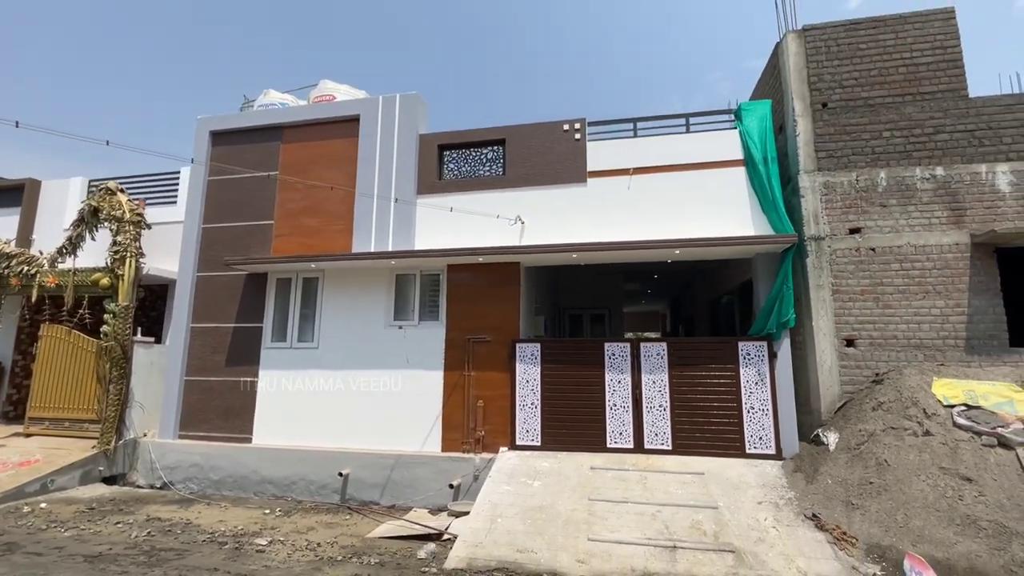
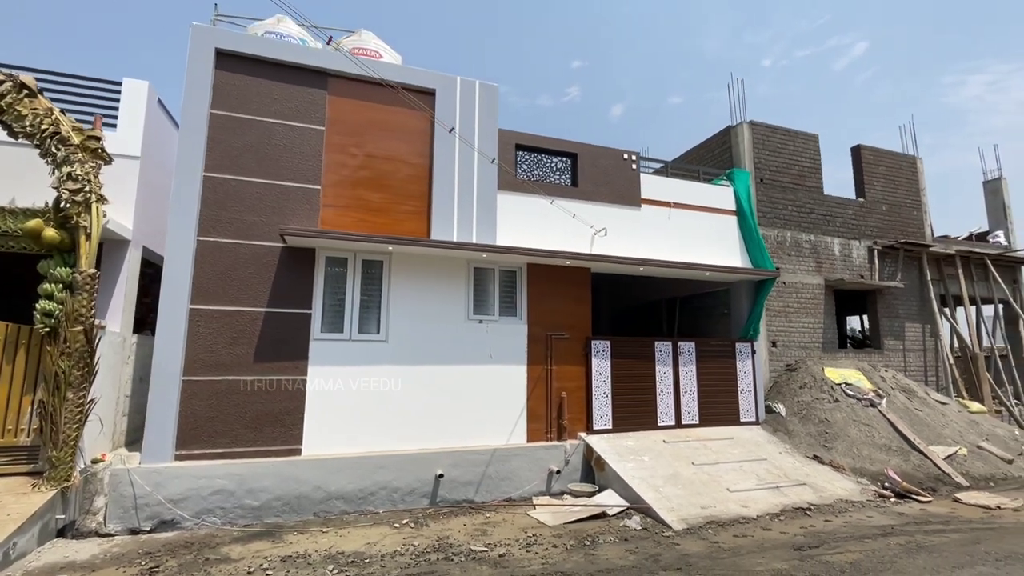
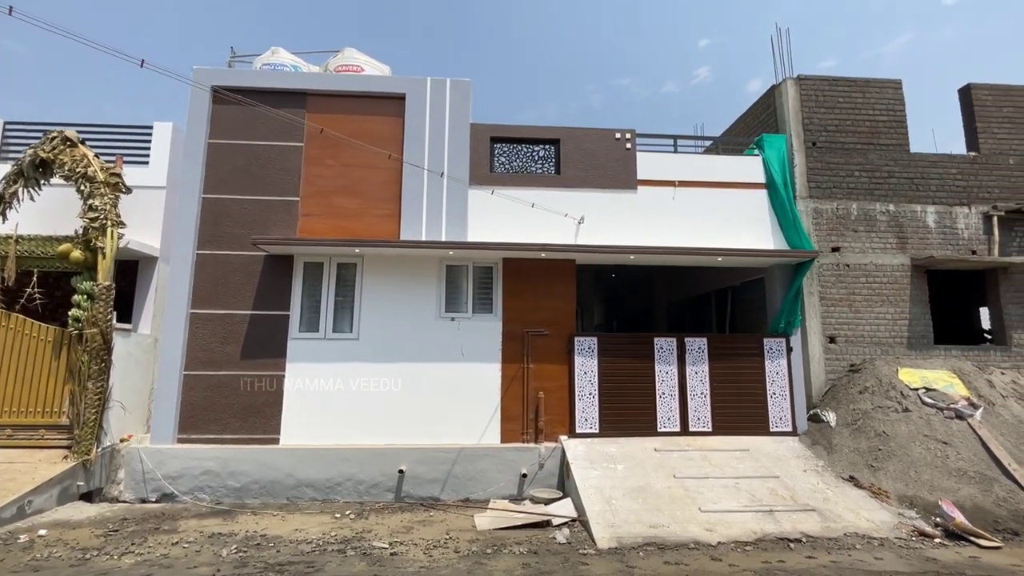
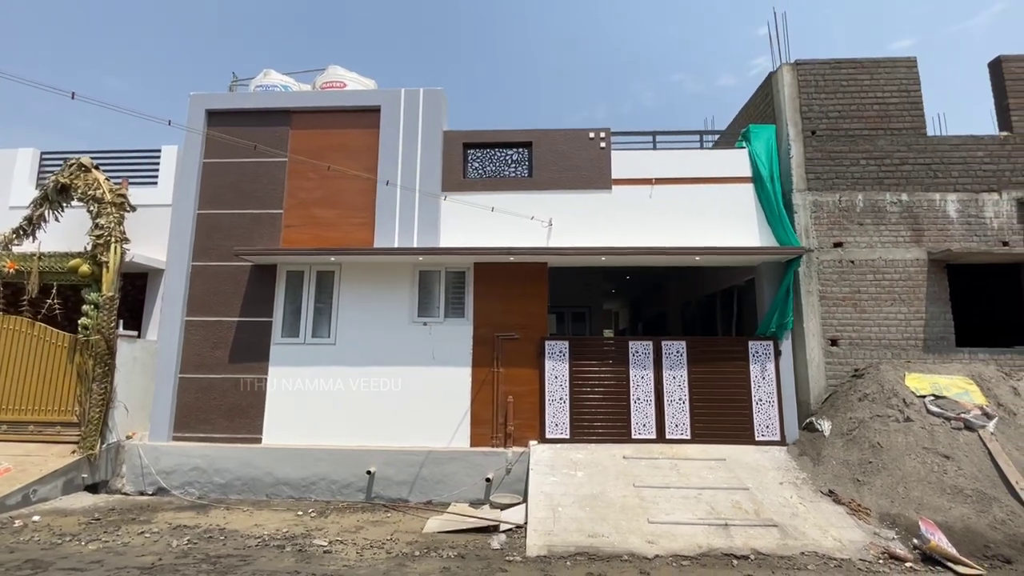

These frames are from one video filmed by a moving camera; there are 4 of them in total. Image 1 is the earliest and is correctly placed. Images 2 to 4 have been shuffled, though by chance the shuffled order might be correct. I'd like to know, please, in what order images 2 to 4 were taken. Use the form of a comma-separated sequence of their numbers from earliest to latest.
4, 3, 2
